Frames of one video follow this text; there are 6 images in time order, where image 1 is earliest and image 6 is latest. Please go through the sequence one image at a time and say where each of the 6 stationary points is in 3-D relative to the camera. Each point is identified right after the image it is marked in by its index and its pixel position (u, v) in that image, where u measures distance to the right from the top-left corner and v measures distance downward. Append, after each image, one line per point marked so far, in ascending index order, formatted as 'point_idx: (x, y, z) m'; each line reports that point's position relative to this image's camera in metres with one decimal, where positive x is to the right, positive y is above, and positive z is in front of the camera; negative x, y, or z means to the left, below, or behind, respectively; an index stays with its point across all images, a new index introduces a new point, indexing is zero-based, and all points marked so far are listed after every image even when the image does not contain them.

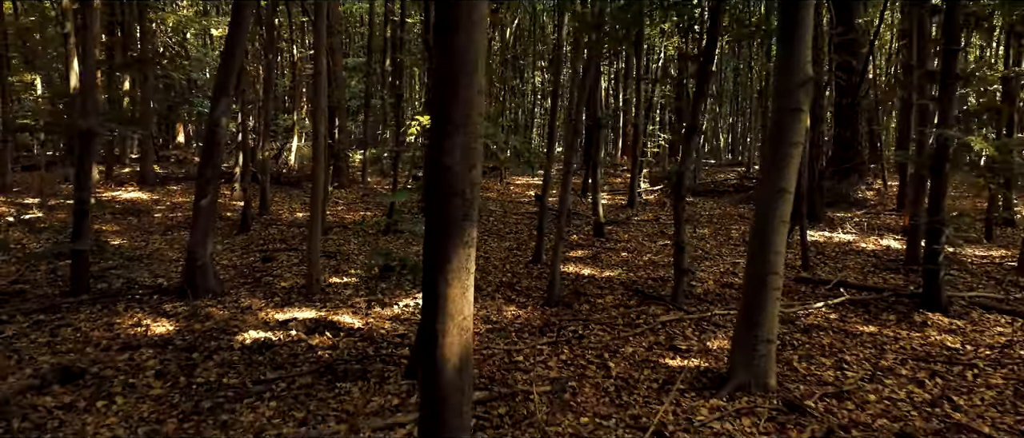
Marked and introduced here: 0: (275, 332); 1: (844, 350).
0: (-2.2, -1.1, +5.9) m
1: (+2.9, -1.1, +5.5) m
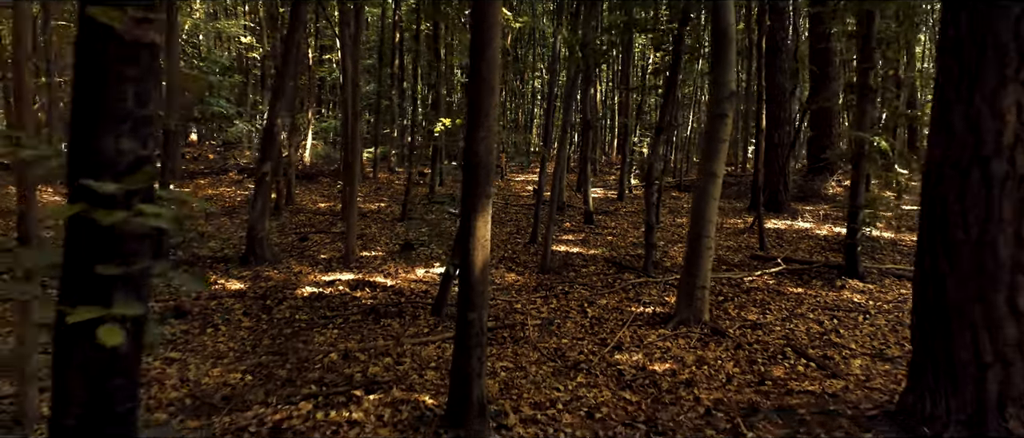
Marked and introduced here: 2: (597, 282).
0: (-2.2, -0.8, +7.5) m
1: (+2.9, -0.9, +7.1) m
2: (+1.1, -0.8, +8.0) m
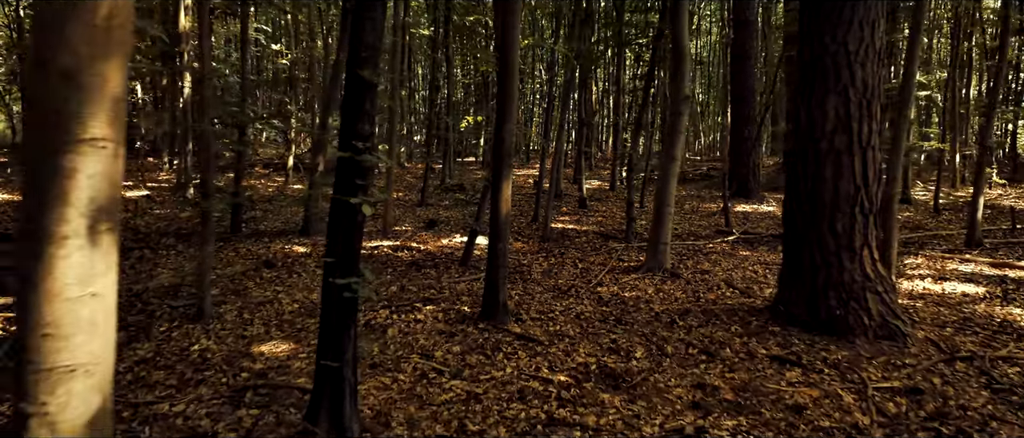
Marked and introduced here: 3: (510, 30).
0: (-2.1, -0.5, +9.5) m
1: (+3.0, -0.6, +9.1) m
2: (+1.2, -0.4, +10.0) m
3: (0.0, +1.7, +5.7) m
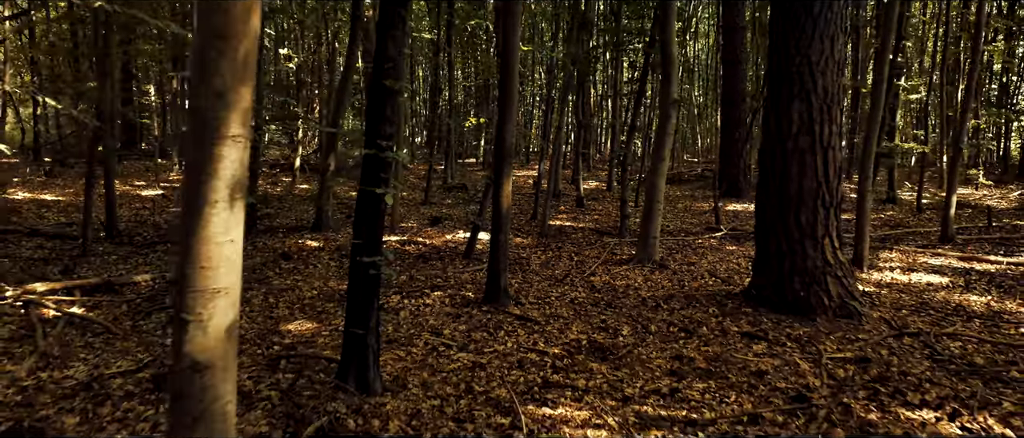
0: (-2.1, -0.4, +10.1) m
1: (+3.0, -0.5, +9.8) m
2: (+1.2, -0.4, +10.6) m
3: (0.0, +1.8, +6.4) m
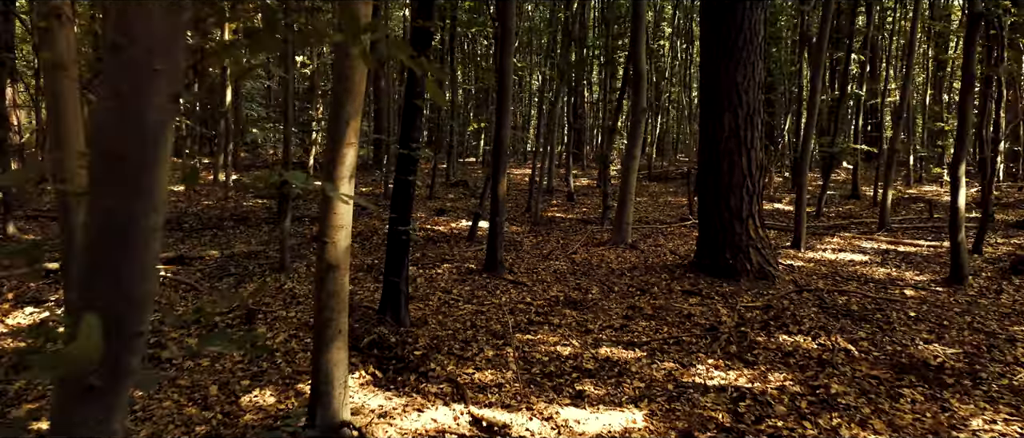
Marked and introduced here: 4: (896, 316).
0: (-2.2, -0.2, +11.8) m
1: (+3.0, -0.3, +11.5) m
2: (+1.1, -0.2, +12.3) m
3: (-0.1, +2.0, +8.0) m
4: (+4.0, -1.0, +6.4) m
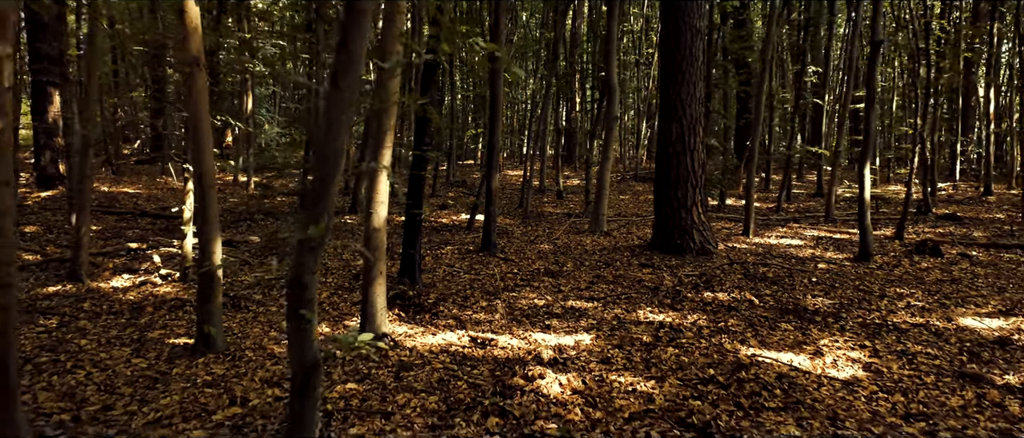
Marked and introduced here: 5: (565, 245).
0: (-2.3, -0.1, +13.6) m
1: (+2.8, -0.2, +13.3) m
2: (+1.0, -0.1, +14.1) m
3: (-0.2, +2.2, +9.9) m
4: (+3.8, -0.8, +8.3) m
5: (+0.9, -0.5, +10.9) m
